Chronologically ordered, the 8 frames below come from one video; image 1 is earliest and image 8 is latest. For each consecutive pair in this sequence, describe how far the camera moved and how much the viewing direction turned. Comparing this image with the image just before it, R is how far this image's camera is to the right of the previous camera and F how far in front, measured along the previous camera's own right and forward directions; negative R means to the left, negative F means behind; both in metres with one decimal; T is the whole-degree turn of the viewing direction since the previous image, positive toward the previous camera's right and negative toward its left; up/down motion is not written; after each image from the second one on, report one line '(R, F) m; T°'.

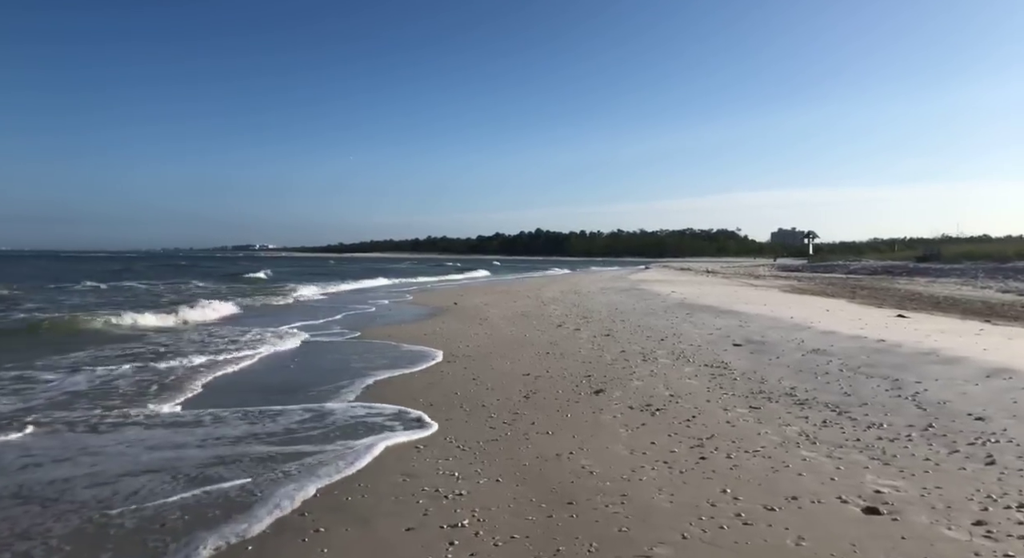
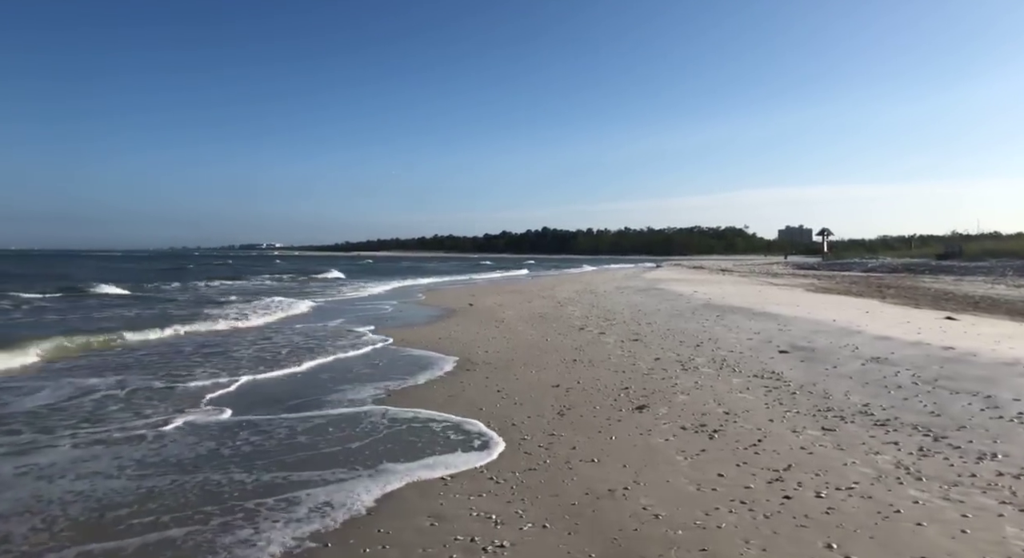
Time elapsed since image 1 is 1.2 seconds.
(-0.3, +0.9) m; -1°
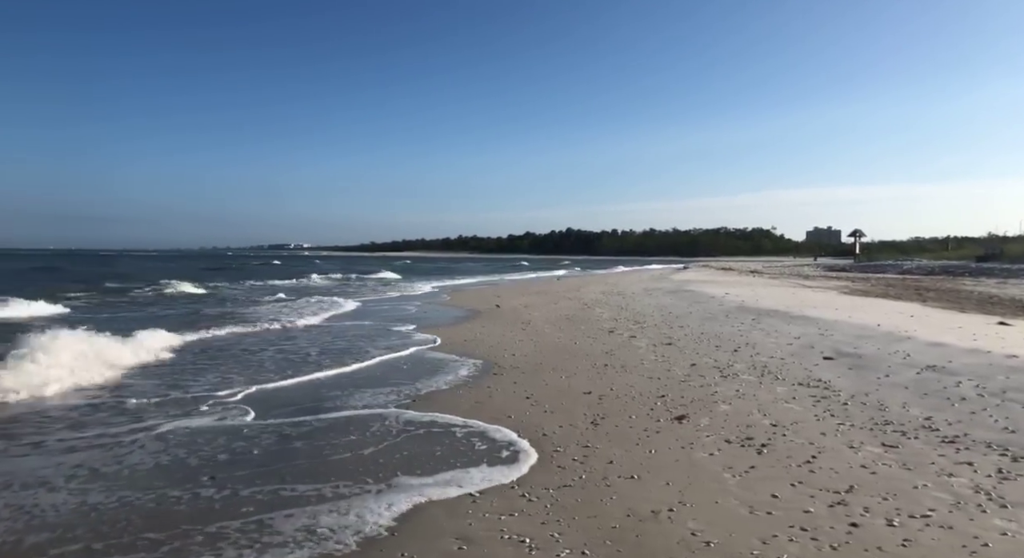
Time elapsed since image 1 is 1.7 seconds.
(-0.1, +0.4) m; -2°
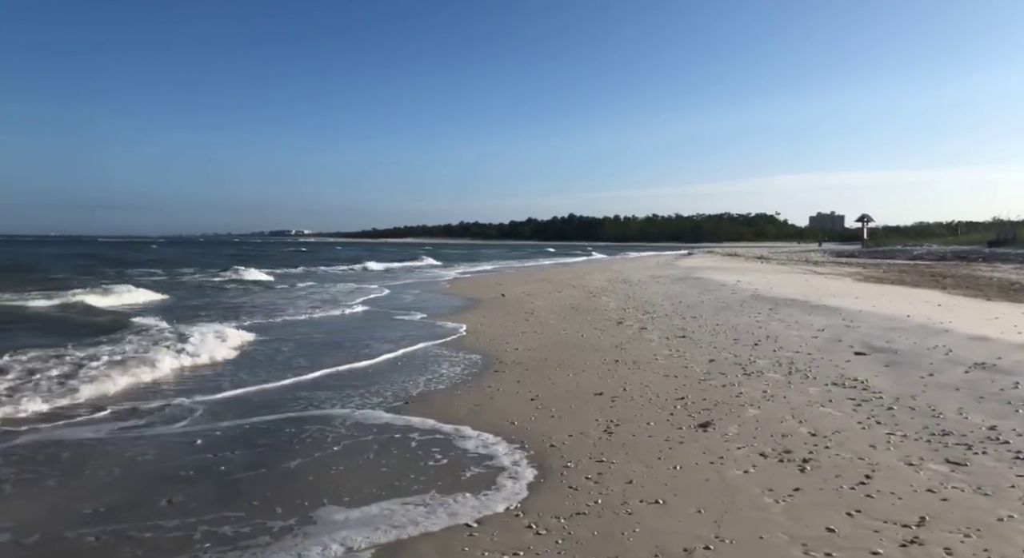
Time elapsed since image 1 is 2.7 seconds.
(0.0, +0.8) m; 0°
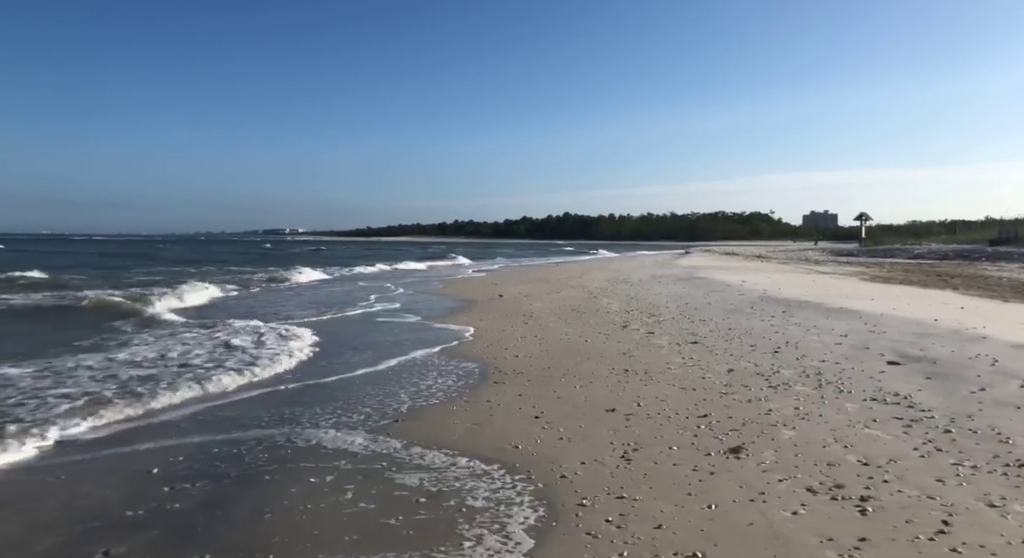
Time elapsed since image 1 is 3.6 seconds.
(-0.1, +0.8) m; +1°
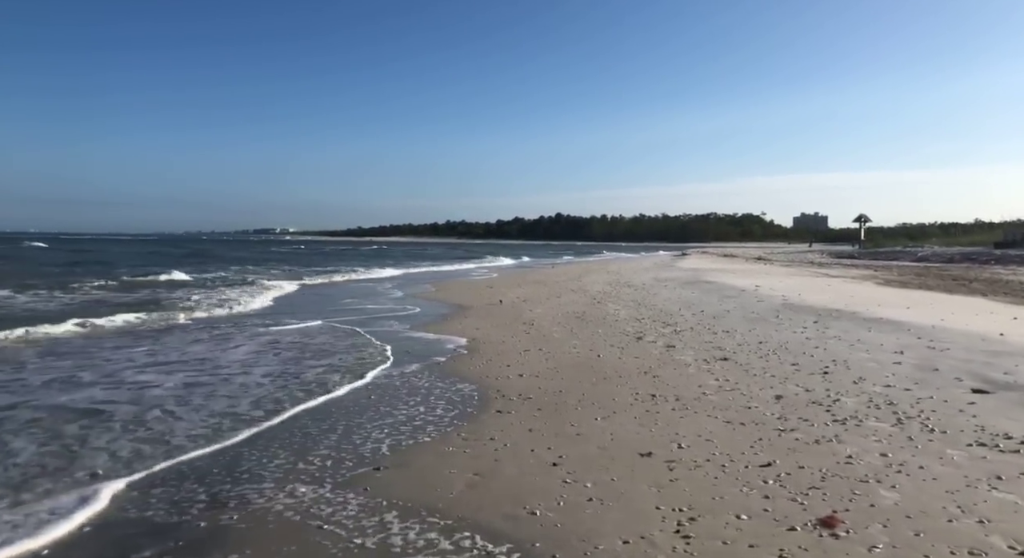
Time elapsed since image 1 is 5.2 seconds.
(-0.2, +1.4) m; +1°
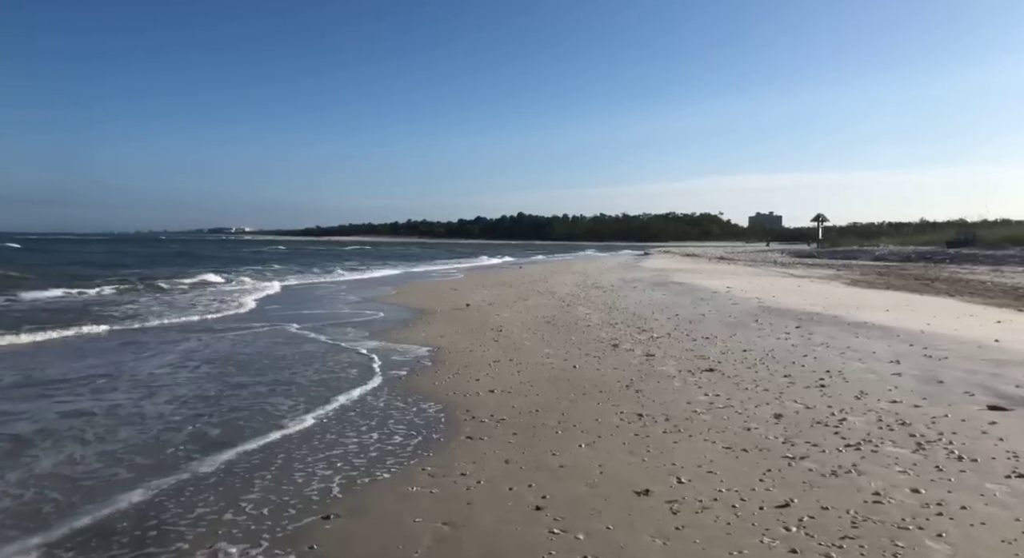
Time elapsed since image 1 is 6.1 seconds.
(-0.1, +0.9) m; +4°
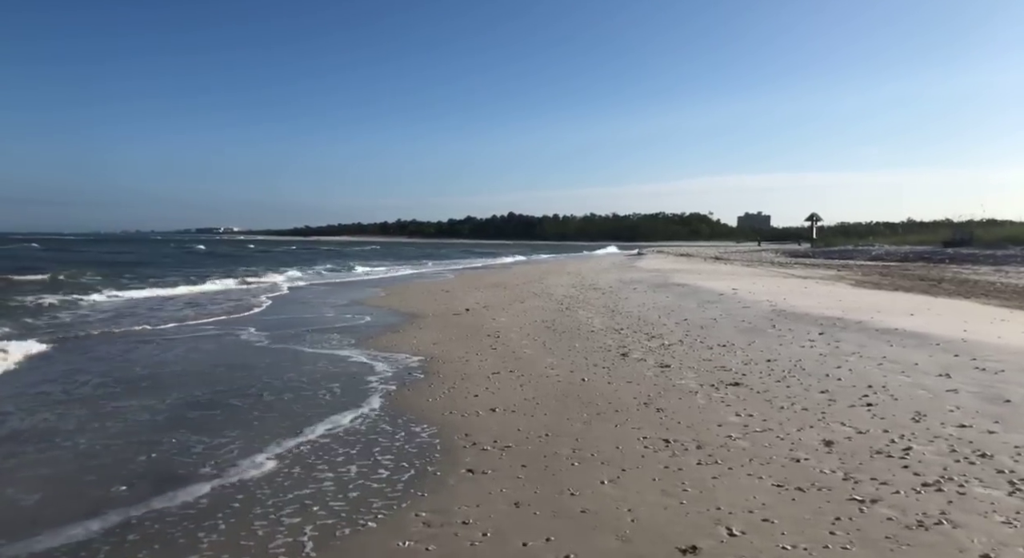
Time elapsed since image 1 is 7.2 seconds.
(-0.2, +1.0) m; +1°
